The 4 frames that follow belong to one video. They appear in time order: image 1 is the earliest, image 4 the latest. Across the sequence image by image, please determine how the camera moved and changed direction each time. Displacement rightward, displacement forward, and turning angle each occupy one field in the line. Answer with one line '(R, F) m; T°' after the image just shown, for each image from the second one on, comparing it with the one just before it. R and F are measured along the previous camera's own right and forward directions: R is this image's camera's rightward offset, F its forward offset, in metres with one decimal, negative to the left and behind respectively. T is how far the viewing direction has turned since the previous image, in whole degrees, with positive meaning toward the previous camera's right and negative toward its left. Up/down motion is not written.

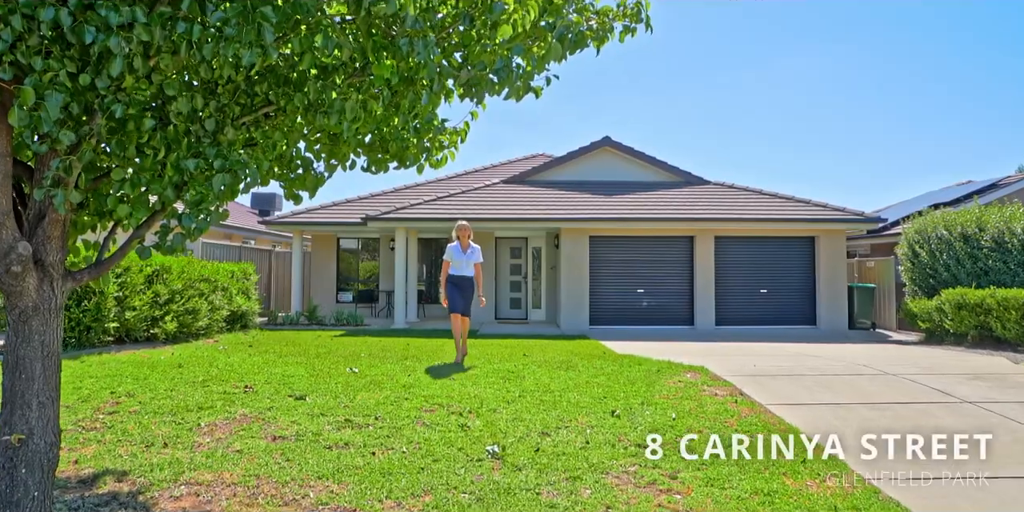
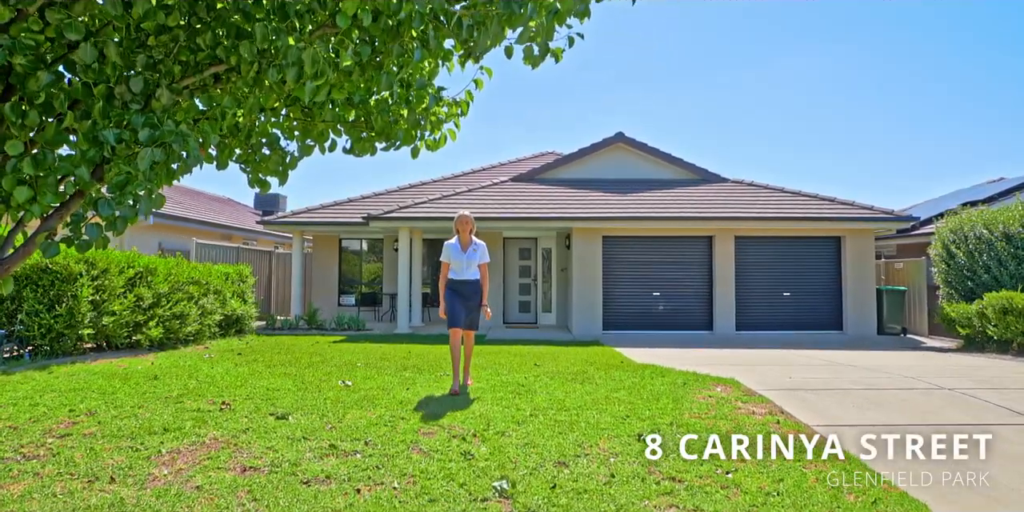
(0.0, +0.6) m; -1°
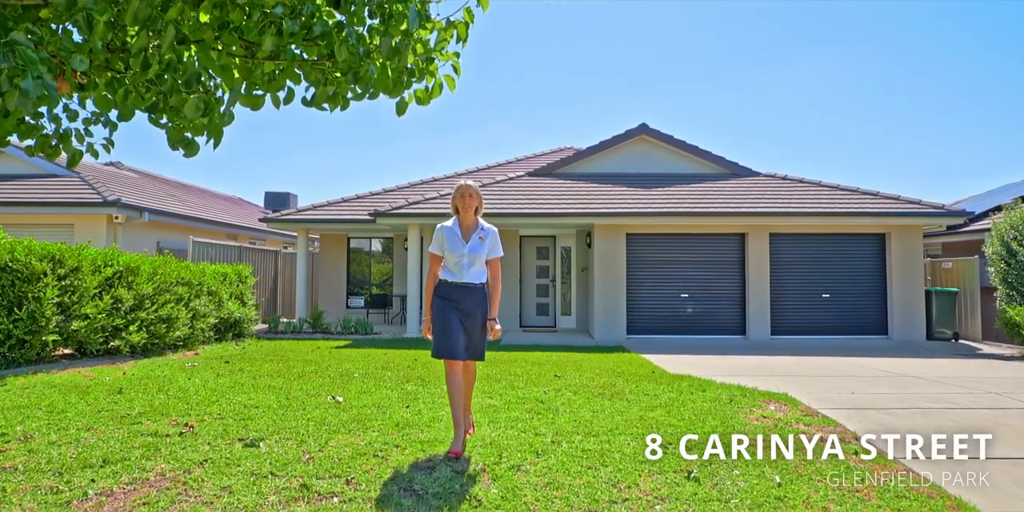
(0.0, +0.8) m; -2°
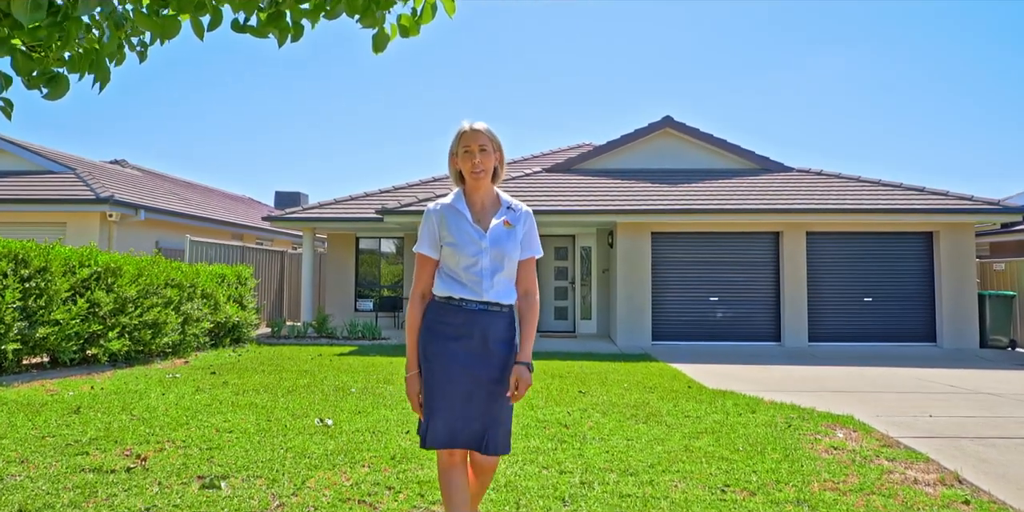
(0.0, +0.7) m; -2°
